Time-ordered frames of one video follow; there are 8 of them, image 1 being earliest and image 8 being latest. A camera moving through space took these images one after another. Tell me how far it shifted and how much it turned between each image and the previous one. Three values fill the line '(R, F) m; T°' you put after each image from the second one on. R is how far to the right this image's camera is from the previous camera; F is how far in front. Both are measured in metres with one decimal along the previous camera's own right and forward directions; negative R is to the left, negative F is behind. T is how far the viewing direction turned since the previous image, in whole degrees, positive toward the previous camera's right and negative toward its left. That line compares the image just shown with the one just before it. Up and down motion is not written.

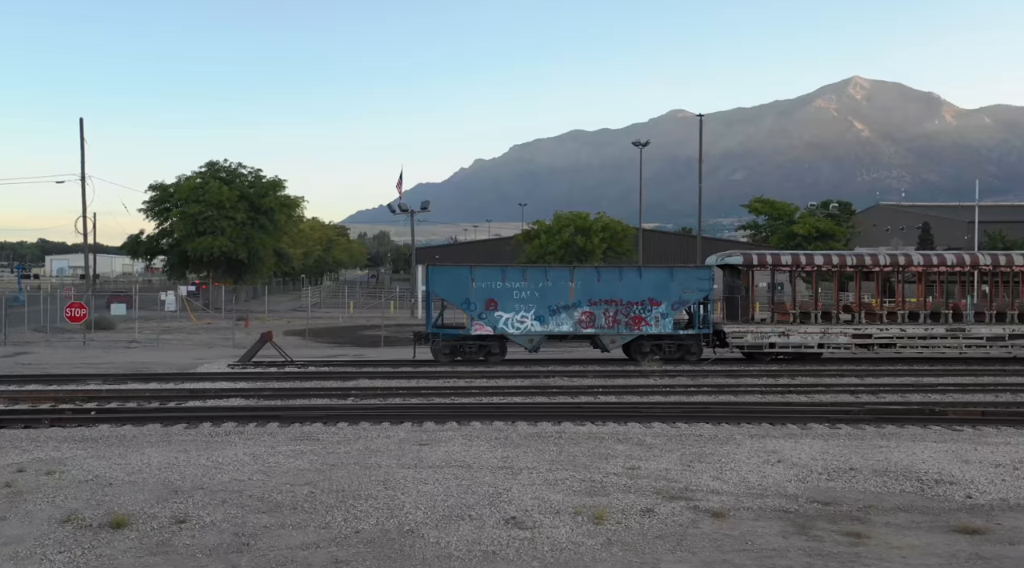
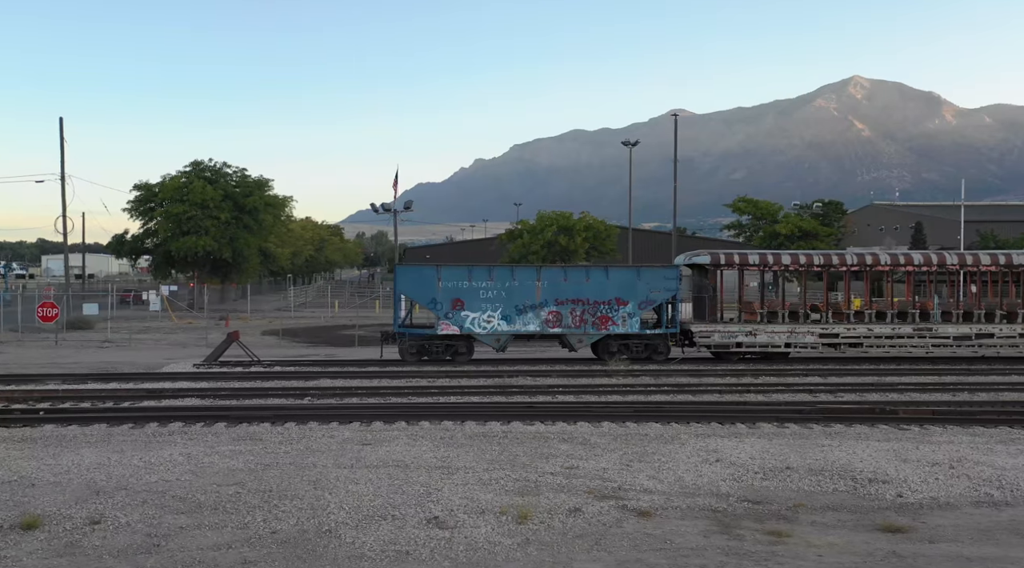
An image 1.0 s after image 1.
(+0.8, 0.0) m; 0°
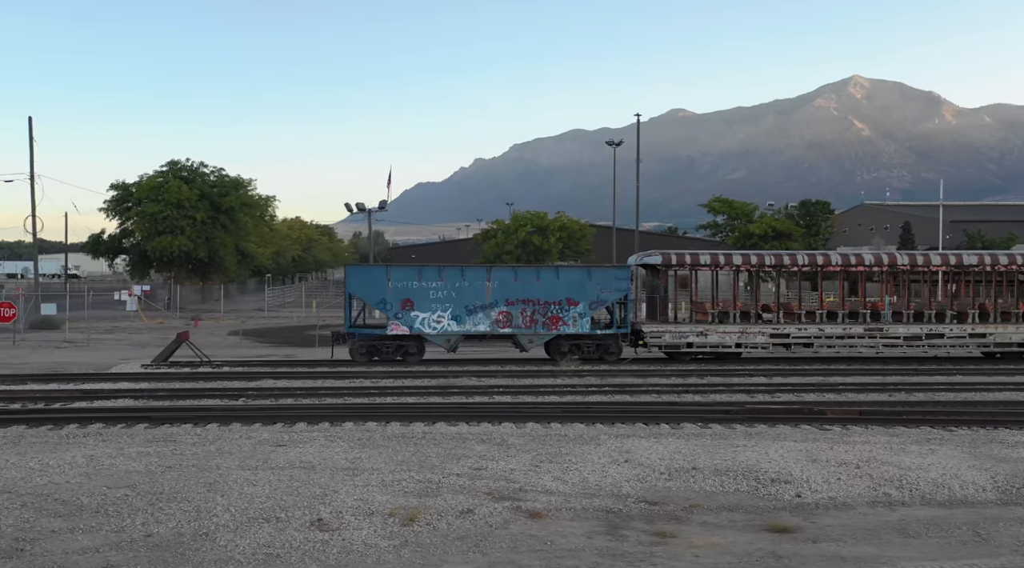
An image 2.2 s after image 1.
(+1.1, 0.0) m; +1°
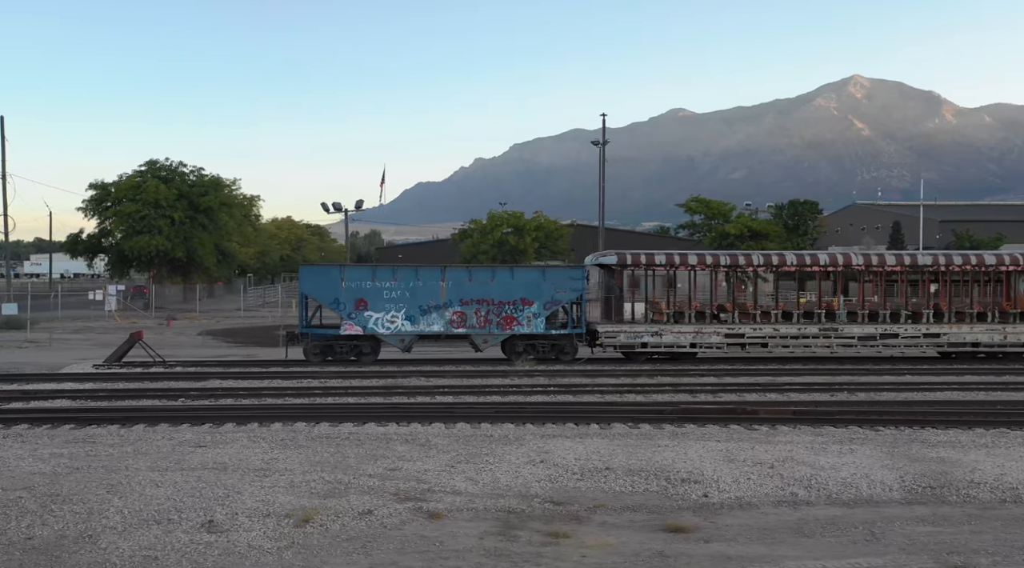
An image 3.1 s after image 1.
(+1.0, 0.0) m; +1°
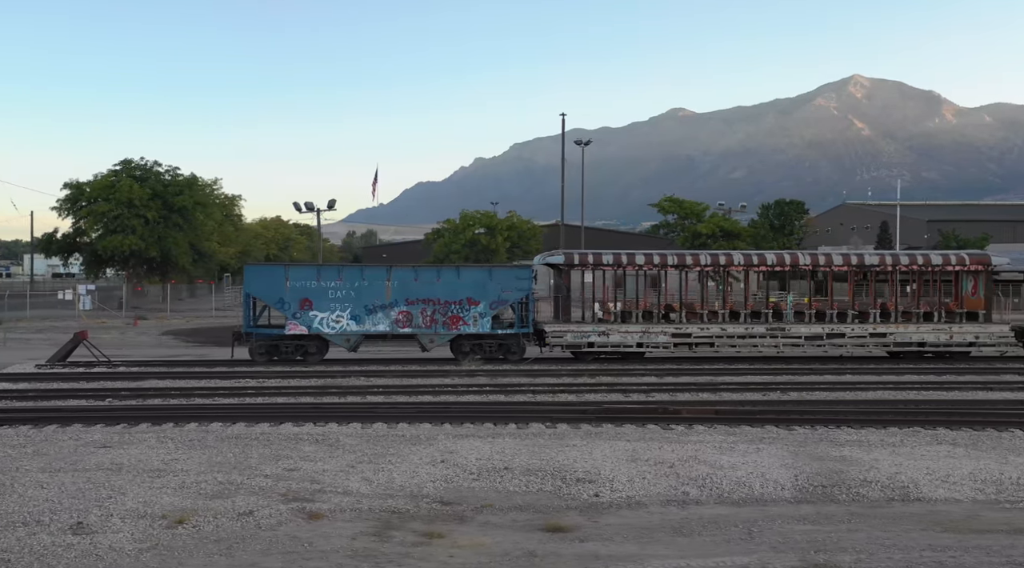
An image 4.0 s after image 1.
(+1.2, 0.0) m; +1°
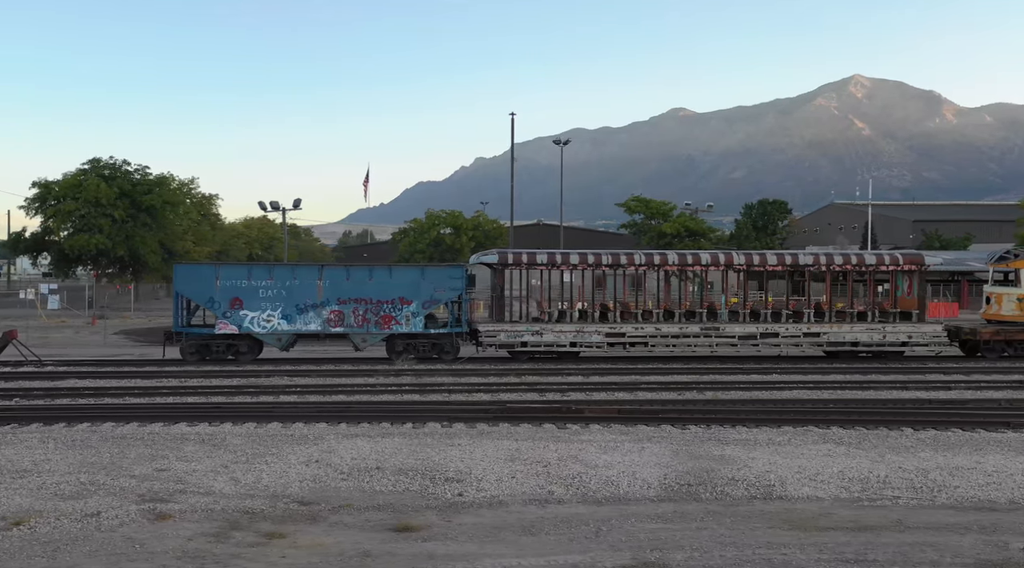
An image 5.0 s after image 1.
(+1.5, 0.0) m; +1°
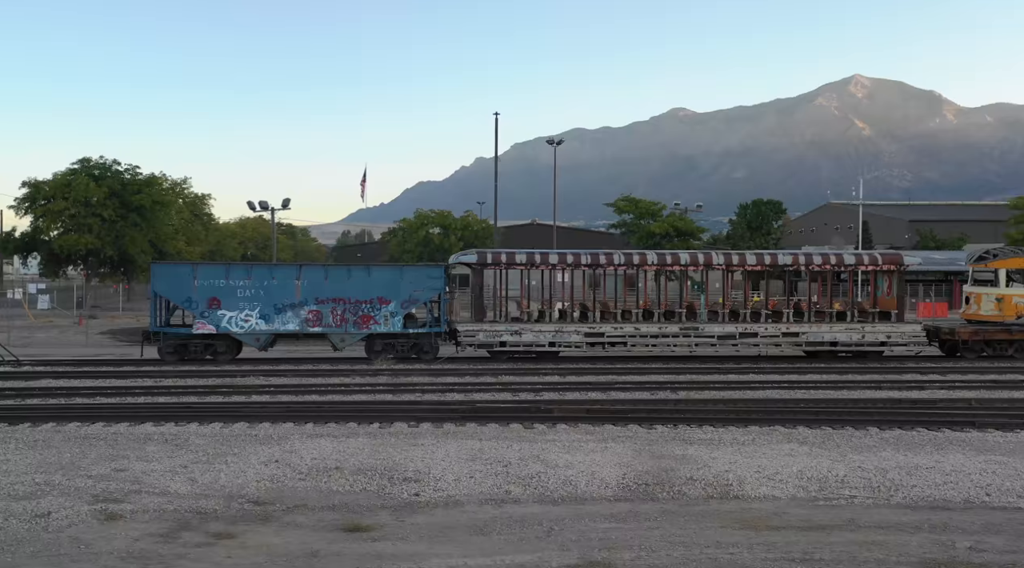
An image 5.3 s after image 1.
(+0.5, 0.0) m; 0°
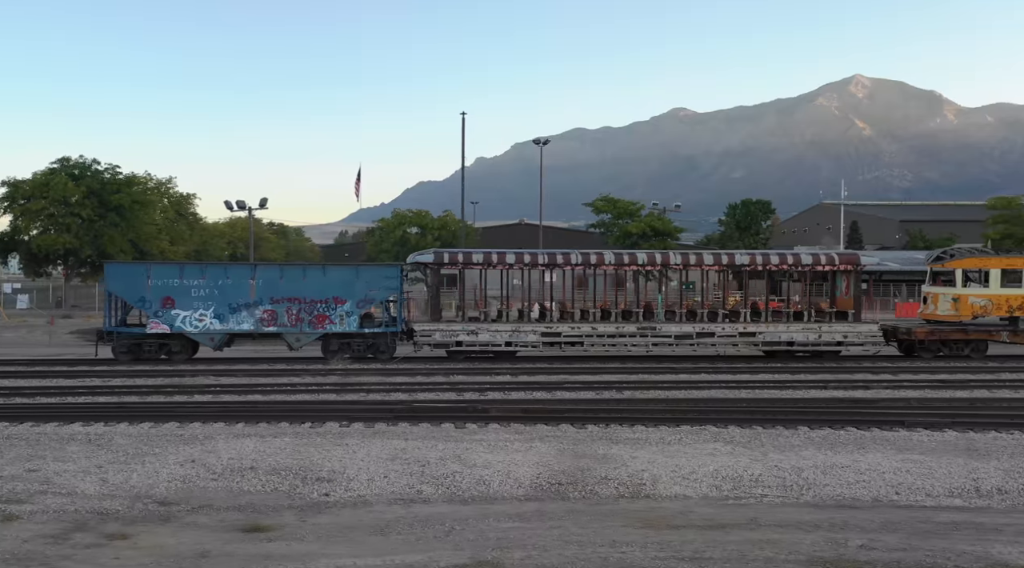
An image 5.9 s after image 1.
(+1.0, 0.0) m; +1°
